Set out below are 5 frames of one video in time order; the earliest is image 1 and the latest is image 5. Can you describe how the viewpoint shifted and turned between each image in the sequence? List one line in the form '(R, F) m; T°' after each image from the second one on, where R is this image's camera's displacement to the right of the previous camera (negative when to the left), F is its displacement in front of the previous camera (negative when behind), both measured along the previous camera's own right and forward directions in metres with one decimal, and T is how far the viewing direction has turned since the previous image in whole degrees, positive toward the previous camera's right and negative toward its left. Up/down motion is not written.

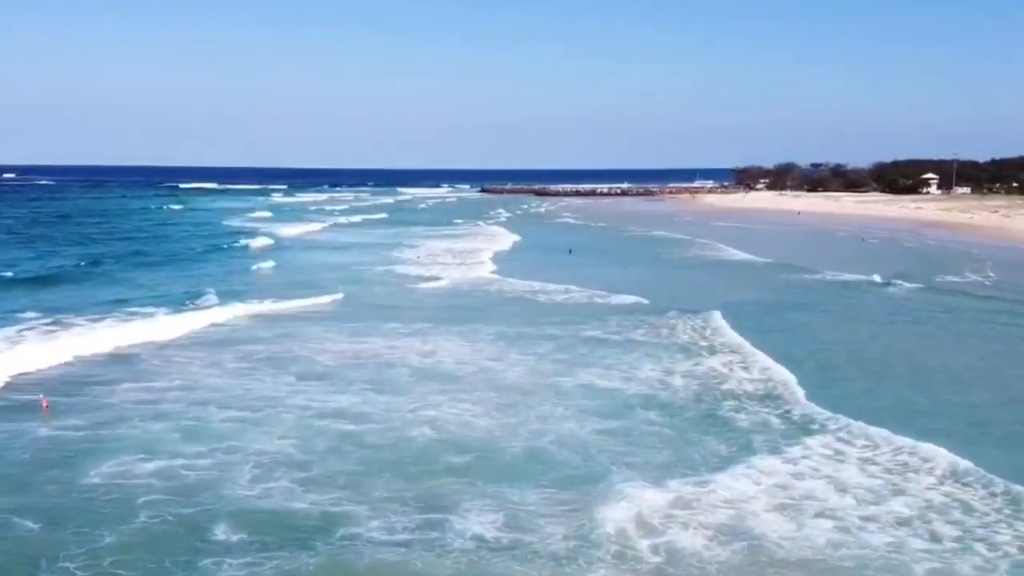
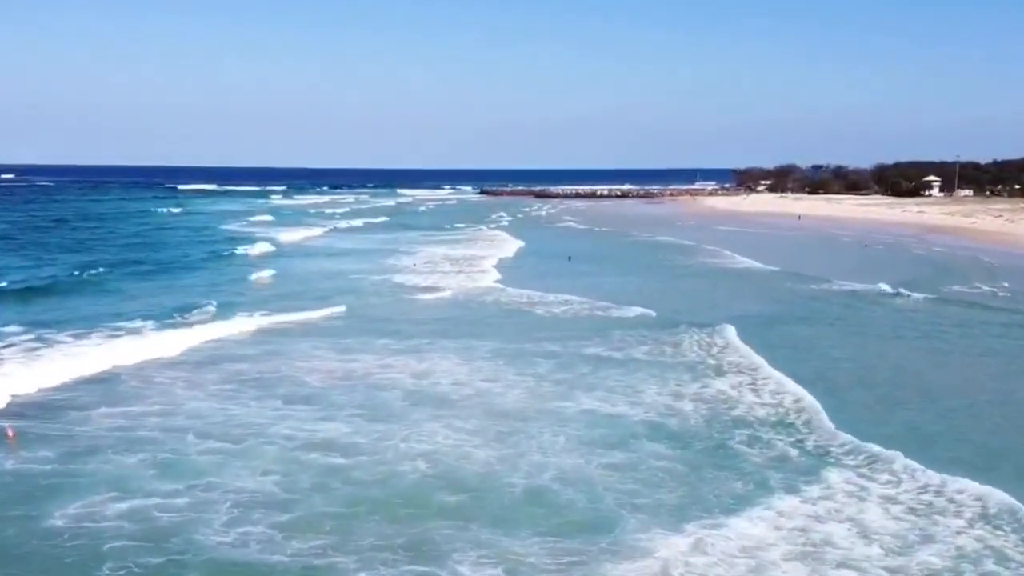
(0.0, +1.3) m; 0°
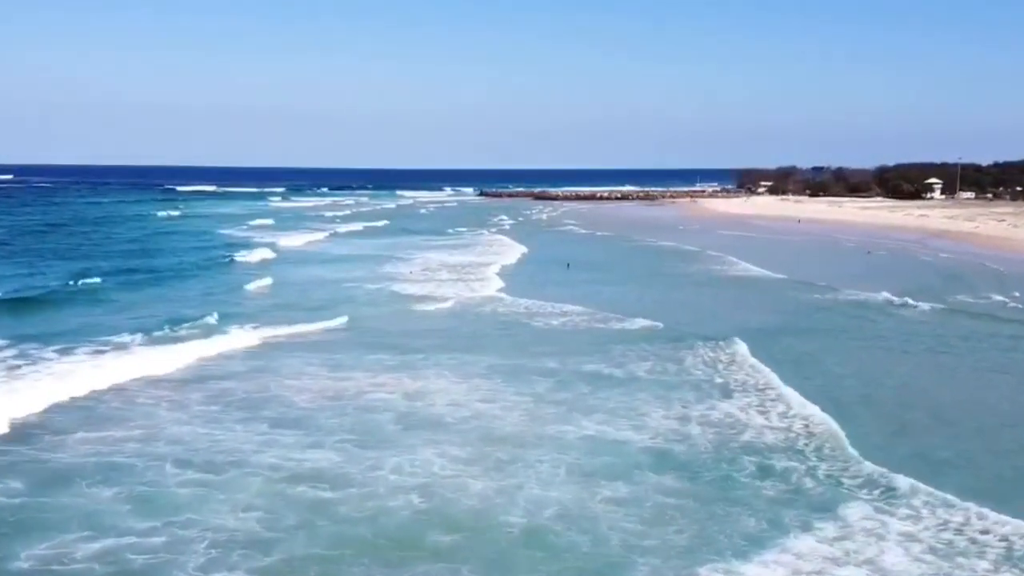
(+0.1, +1.1) m; 0°
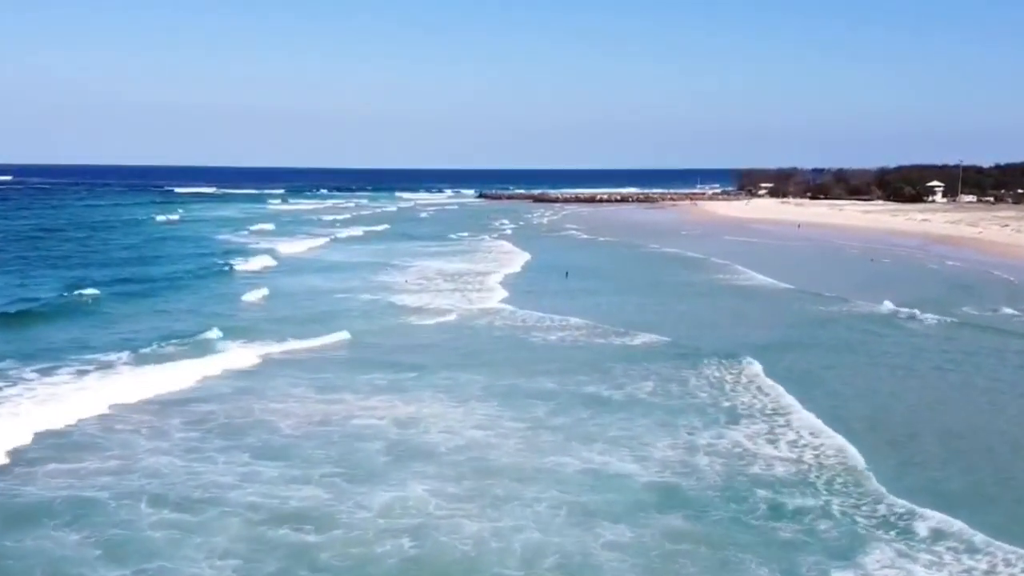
(+0.1, +1.2) m; 0°
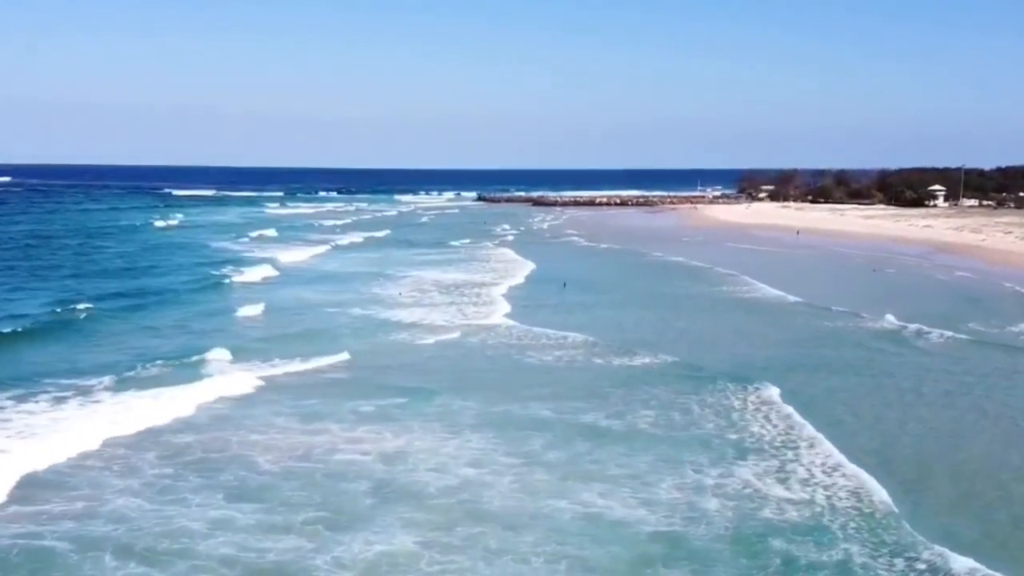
(+0.1, +1.4) m; 0°
